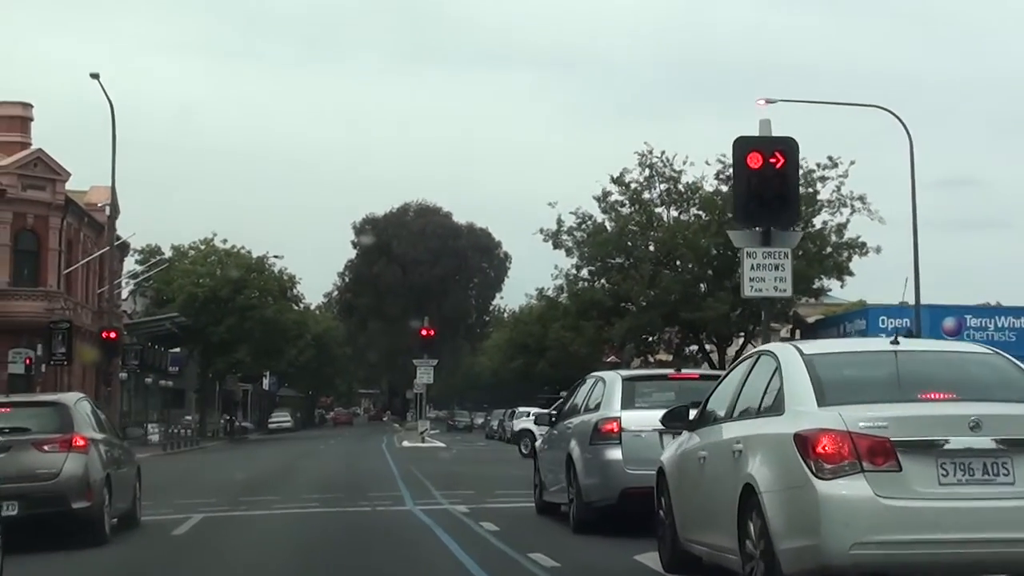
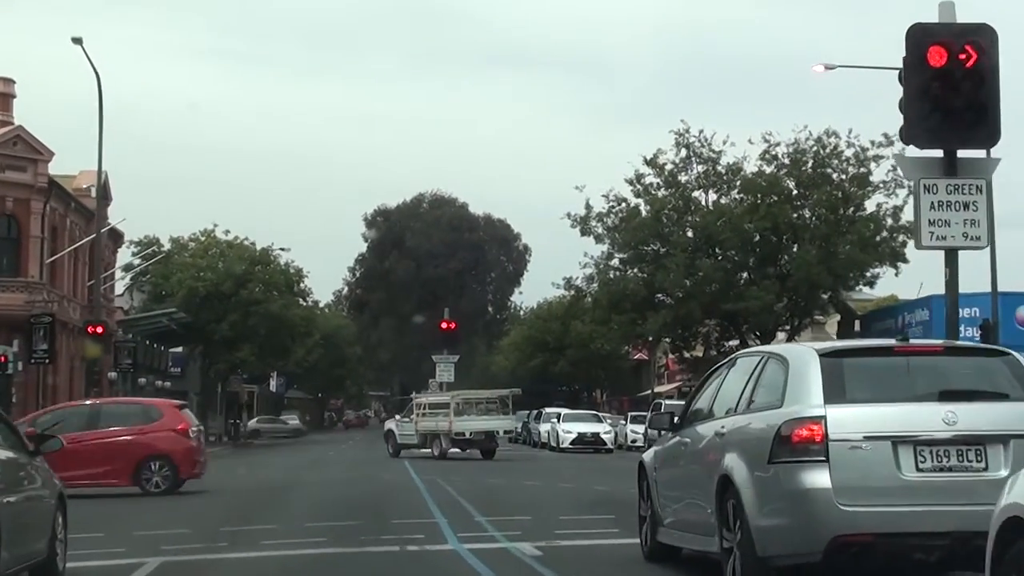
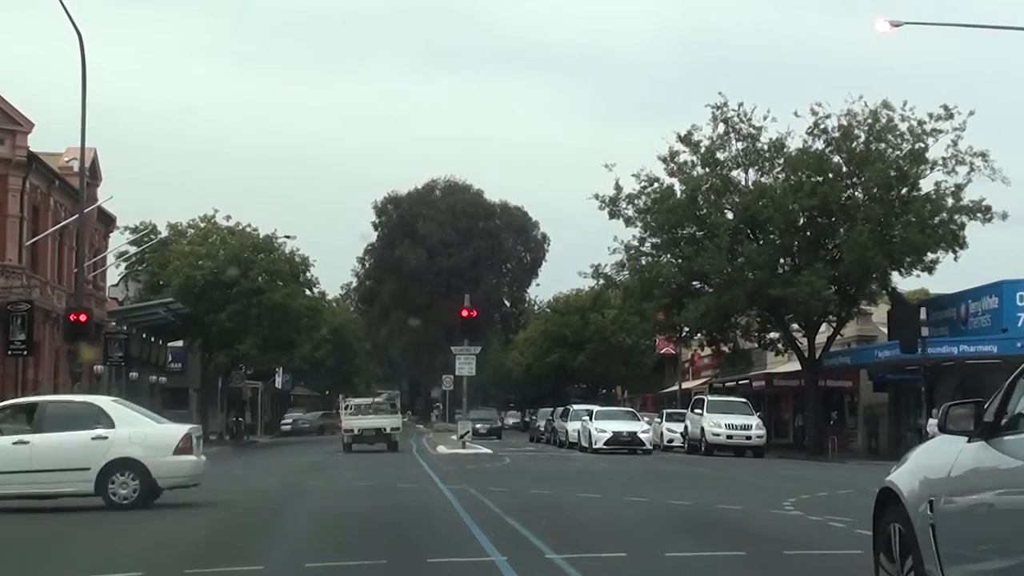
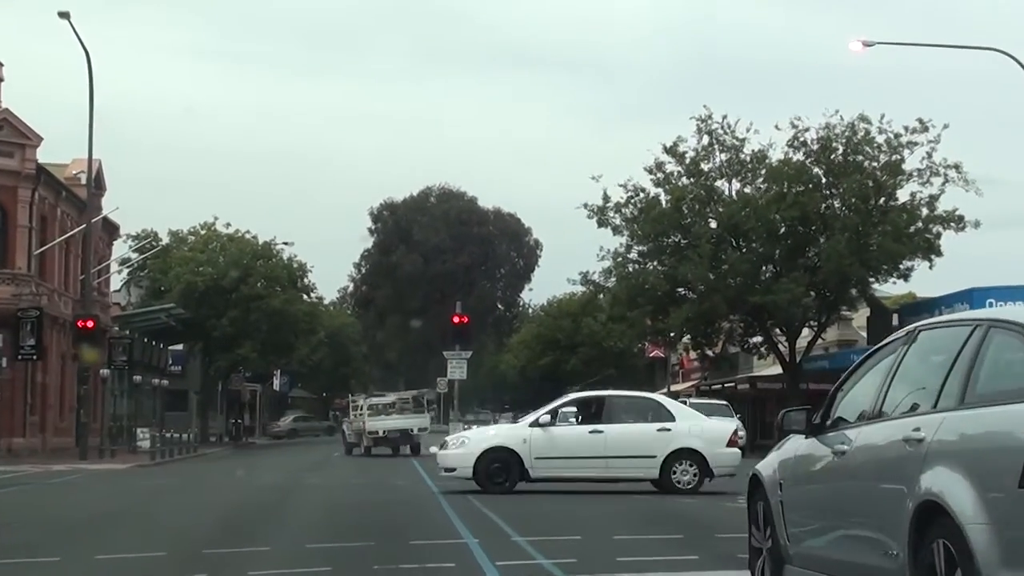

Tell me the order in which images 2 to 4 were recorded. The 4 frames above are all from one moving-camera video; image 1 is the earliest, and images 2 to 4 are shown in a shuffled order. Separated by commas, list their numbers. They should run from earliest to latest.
2, 4, 3
